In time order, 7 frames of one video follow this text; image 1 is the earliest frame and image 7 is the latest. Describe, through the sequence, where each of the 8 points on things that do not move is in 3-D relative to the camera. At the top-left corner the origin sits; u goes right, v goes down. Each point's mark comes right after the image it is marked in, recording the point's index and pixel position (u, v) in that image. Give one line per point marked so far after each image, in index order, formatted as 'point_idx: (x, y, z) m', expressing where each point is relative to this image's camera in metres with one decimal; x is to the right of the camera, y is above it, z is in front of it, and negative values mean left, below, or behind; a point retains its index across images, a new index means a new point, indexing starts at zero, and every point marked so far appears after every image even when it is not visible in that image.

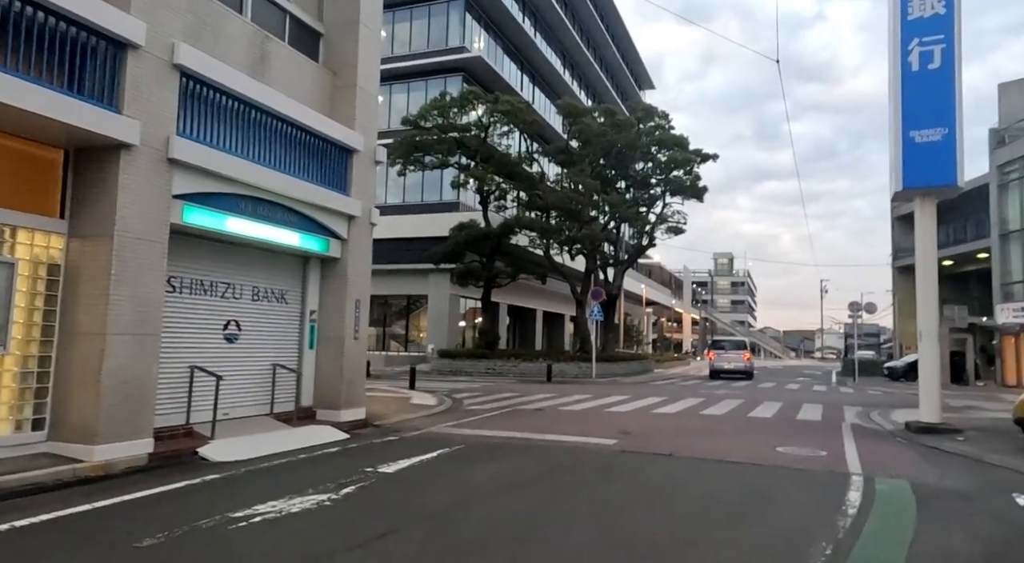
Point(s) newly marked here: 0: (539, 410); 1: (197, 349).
0: (+0.6, -2.9, +15.5) m
1: (-4.3, -0.9, +9.3) m
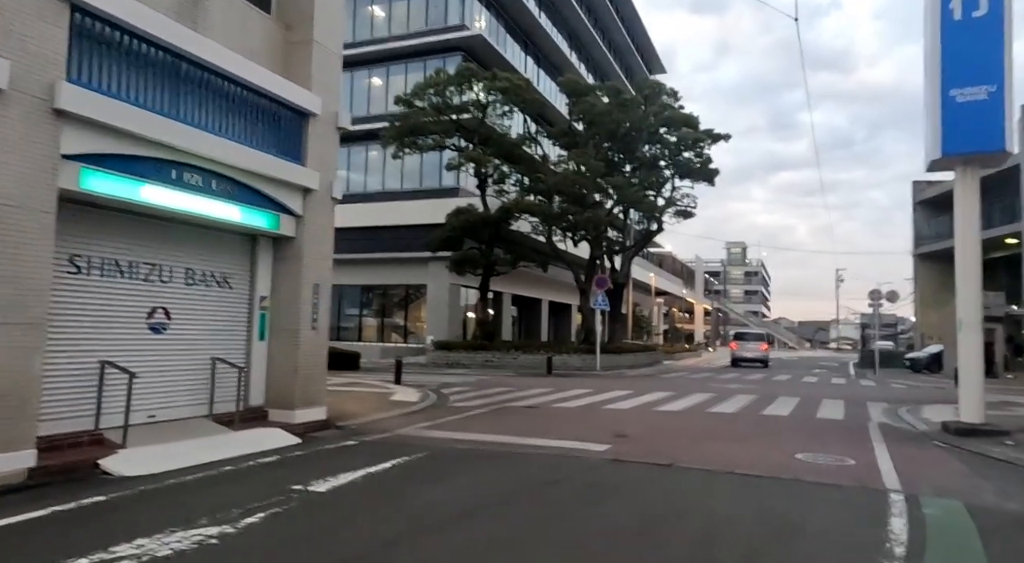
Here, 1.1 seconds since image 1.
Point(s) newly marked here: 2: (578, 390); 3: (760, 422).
0: (+0.4, -2.6, +14.0) m
1: (-4.6, -0.7, +7.9) m
2: (+1.8, -3.0, +18.9) m
3: (+4.7, -2.7, +13.1) m
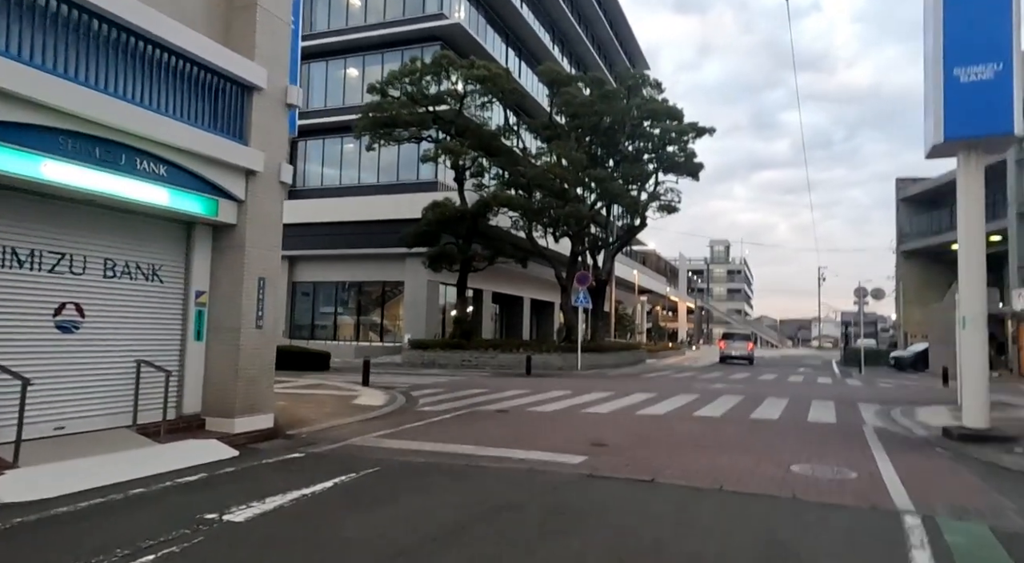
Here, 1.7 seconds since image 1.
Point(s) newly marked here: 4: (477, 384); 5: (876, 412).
0: (-0.2, -2.5, +13.1) m
1: (-5.0, -0.6, +6.8) m
2: (+1.2, -2.9, +17.9) m
3: (+4.2, -2.6, +12.2) m
4: (-1.0, -2.9, +19.6) m
5: (+8.1, -2.9, +15.3) m
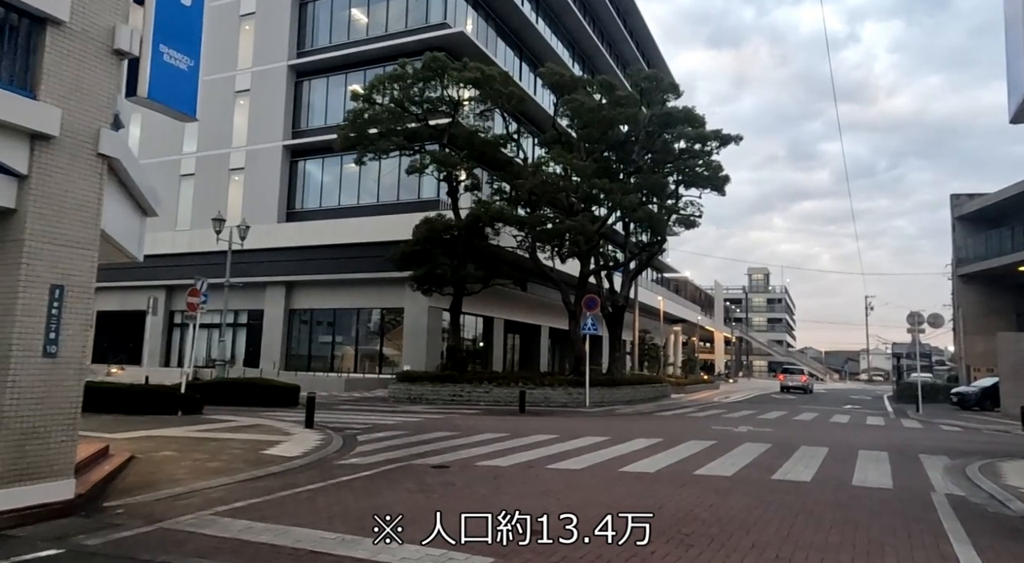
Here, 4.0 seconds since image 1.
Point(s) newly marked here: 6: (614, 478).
0: (-1.0, -2.7, +10.0) m
1: (-6.2, -0.6, +4.1) m
2: (+0.6, -3.3, +14.8) m
3: (+3.3, -2.7, +8.9) m
4: (-1.4, -3.5, +16.5) m
5: (+7.4, -3.2, +11.7) m
6: (+1.4, -2.7, +9.5) m
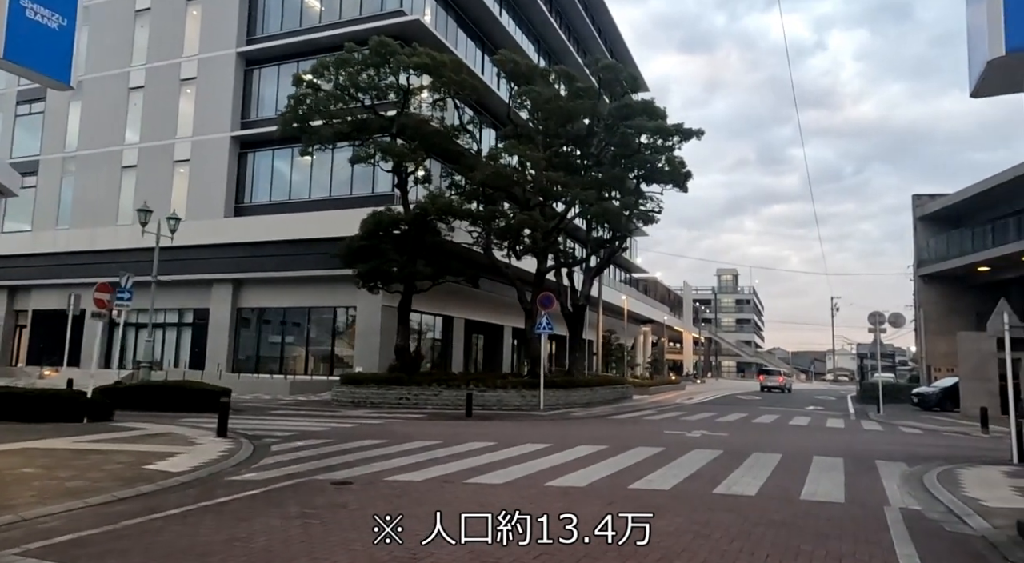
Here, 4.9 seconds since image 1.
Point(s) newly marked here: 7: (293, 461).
0: (-2.1, -2.6, +8.9) m
1: (-7.1, -0.4, +2.8) m
2: (-0.7, -3.2, +13.7) m
3: (+2.2, -2.7, +7.9) m
4: (-2.8, -3.4, +15.4) m
5: (+6.2, -3.1, +10.9) m
6: (+0.3, -2.6, +8.4) m
7: (-3.5, -2.9, +11.0) m
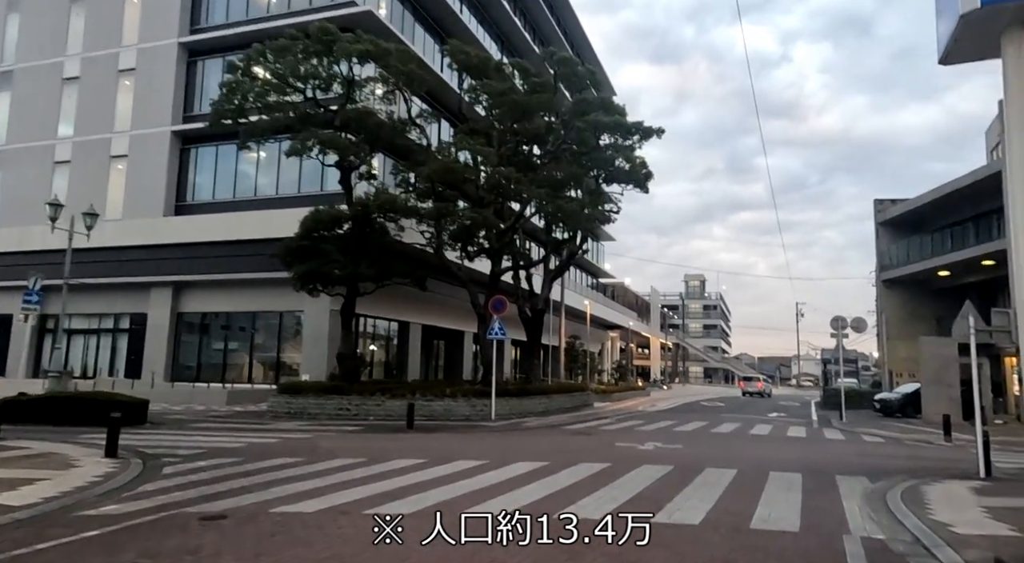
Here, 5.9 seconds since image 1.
0: (-3.2, -2.5, +7.5) m
1: (-7.8, -0.3, +1.3) m
2: (-1.9, -3.2, +12.4) m
3: (+1.2, -2.6, +6.7) m
4: (-4.1, -3.4, +14.0) m
5: (+5.1, -3.1, +9.9) m
6: (-0.7, -2.6, +7.2) m
7: (-4.6, -2.8, +9.5) m
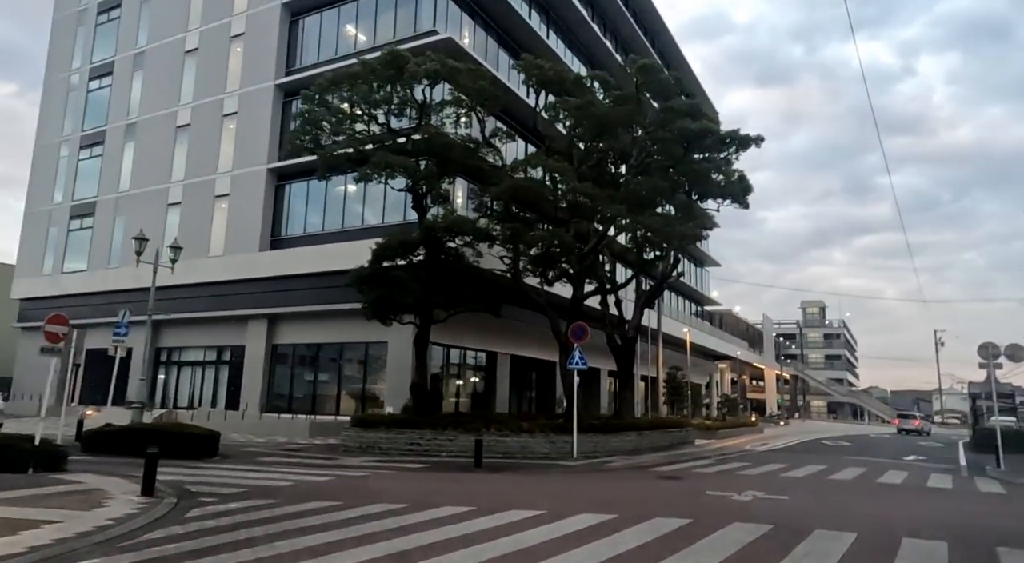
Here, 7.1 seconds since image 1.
0: (-2.9, -2.7, +6.3) m
1: (-8.5, -0.3, +1.0) m
2: (-0.9, -3.6, +10.9) m
3: (+1.3, -2.7, +4.9) m
4: (-2.8, -3.9, +12.8) m
5: (+5.6, -3.2, +7.4) m
6: (-0.5, -2.7, +5.7) m
7: (-4.0, -3.2, +8.6) m
